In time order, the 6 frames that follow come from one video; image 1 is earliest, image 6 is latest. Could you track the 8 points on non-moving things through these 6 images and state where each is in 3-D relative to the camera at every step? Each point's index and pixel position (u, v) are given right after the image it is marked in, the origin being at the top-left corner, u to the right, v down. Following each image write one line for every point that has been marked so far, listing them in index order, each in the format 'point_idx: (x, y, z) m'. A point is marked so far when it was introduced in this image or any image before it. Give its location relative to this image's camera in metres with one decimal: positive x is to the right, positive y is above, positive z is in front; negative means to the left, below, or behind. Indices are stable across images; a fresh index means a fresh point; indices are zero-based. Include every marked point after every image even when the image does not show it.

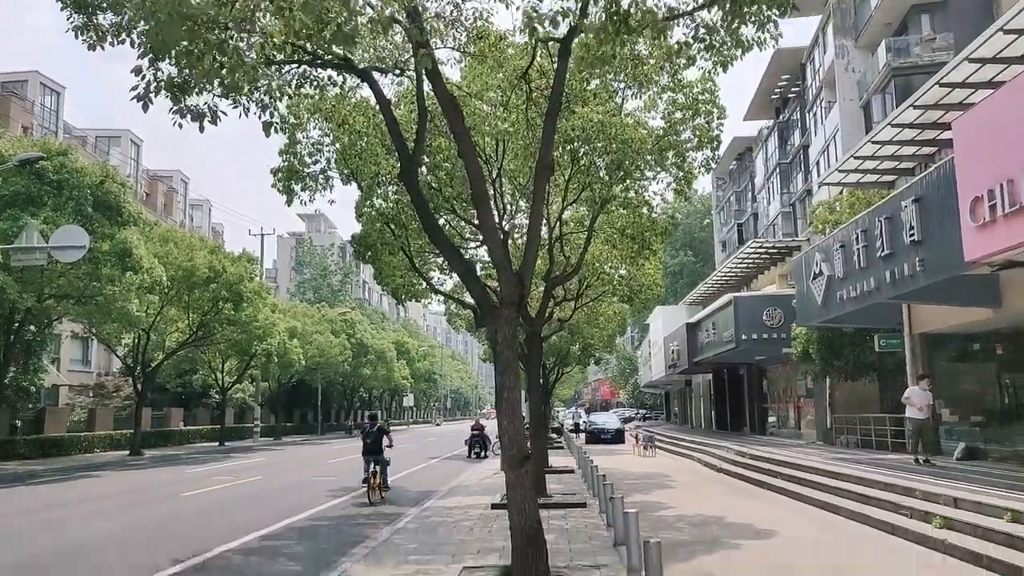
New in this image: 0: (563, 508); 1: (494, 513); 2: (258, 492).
0: (+0.8, -3.6, +12.9) m
1: (-0.4, -3.6, +12.5) m
2: (-6.0, -5.0, +19.5) m
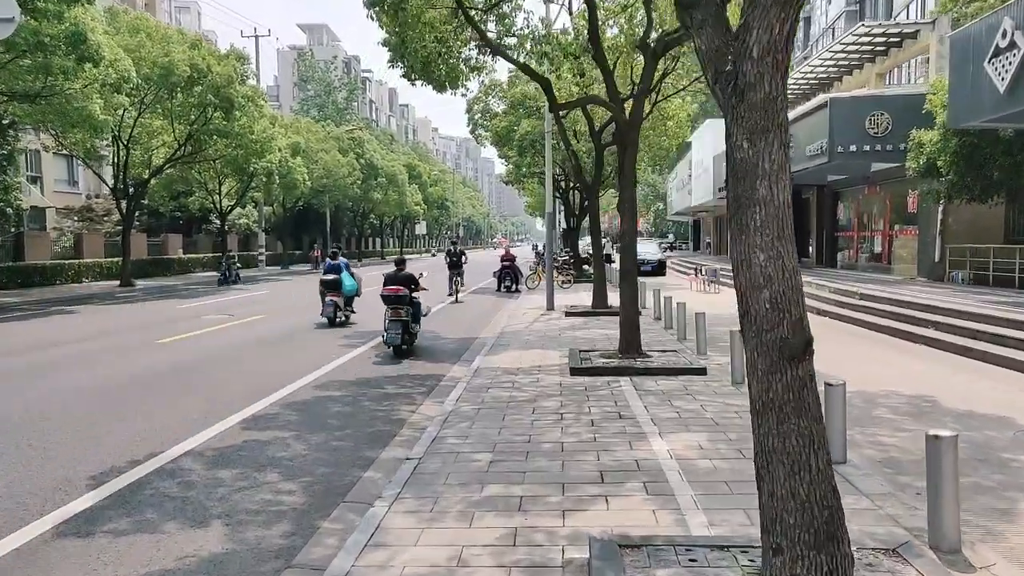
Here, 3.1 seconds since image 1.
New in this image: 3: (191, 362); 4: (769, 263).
0: (+1.9, -1.0, +9.0) m
1: (+0.7, -1.1, +8.7) m
2: (-4.9, -0.9, +15.9) m
3: (-5.1, -1.2, +12.4) m
4: (+1.0, +0.1, +2.9) m
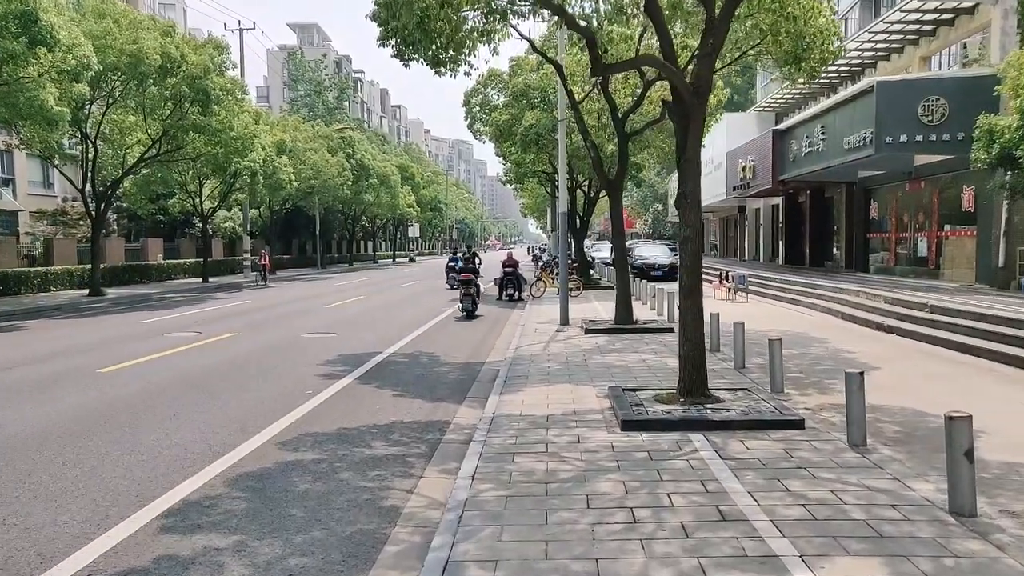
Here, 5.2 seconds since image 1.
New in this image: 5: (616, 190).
0: (+2.2, -1.3, +6.6) m
1: (+1.0, -1.3, +6.3) m
2: (-4.7, -1.2, +13.4) m
3: (-4.8, -1.4, +10.0) m
4: (+1.3, -0.1, +0.5) m
5: (+2.1, +2.0, +15.7) m
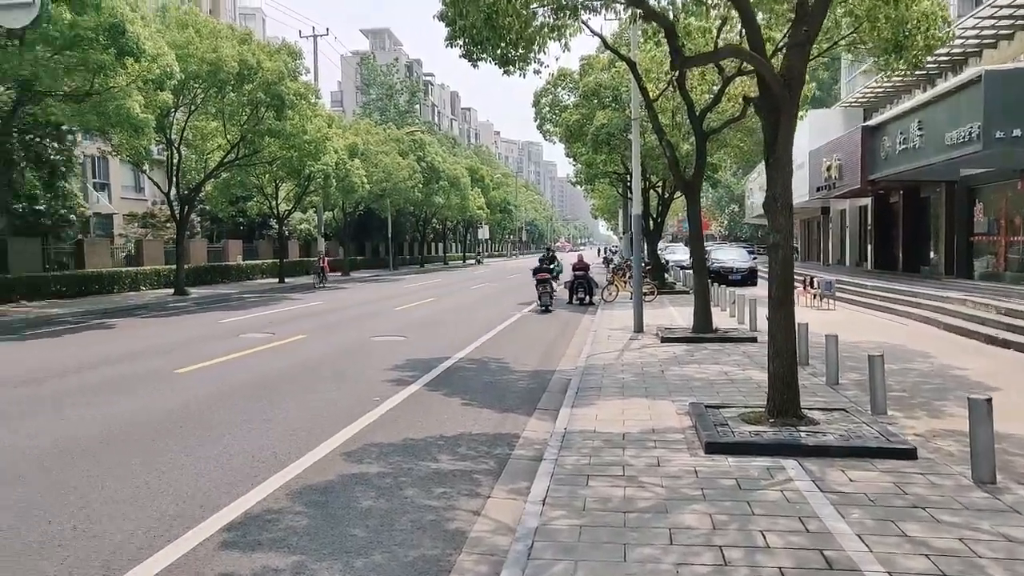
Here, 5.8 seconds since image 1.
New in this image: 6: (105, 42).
0: (+2.7, -1.3, +5.9) m
1: (+1.5, -1.4, +5.7) m
2: (-3.4, -1.2, +13.3) m
3: (-3.9, -1.5, +9.9) m
4: (+1.3, -0.2, 0.0) m
5: (+3.5, +1.9, +15.0) m
6: (-10.0, +6.0, +19.3) m
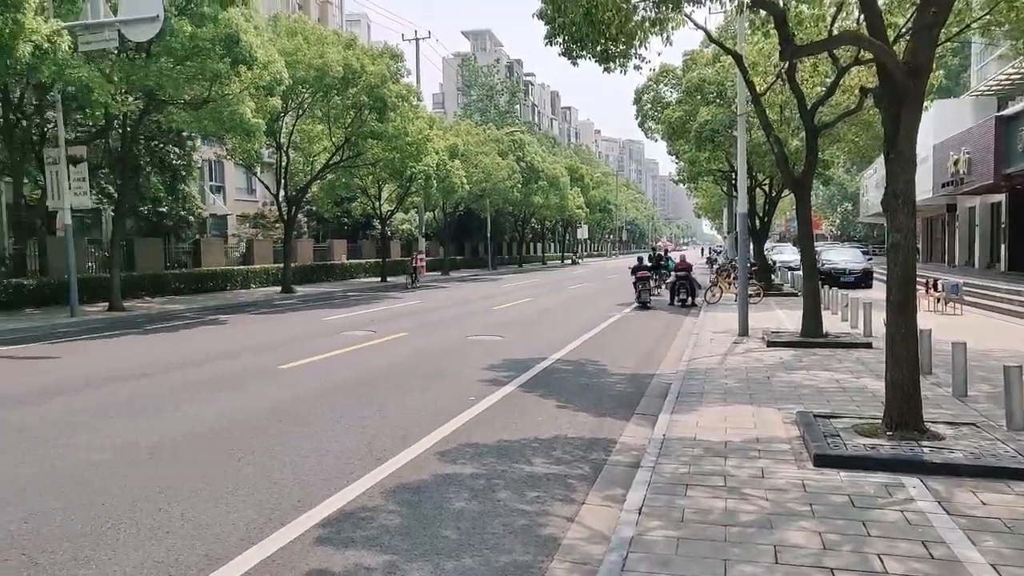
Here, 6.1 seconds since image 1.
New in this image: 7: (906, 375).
0: (+3.4, -1.4, +5.4) m
1: (+2.2, -1.4, +5.3) m
2: (-1.8, -1.2, +13.5) m
3: (-2.7, -1.4, +10.2) m
4: (+1.3, -0.2, -0.4) m
5: (+5.3, +1.8, +14.3) m
6: (-7.5, +6.1, +20.3) m
7: (+3.3, -0.7, +6.6) m
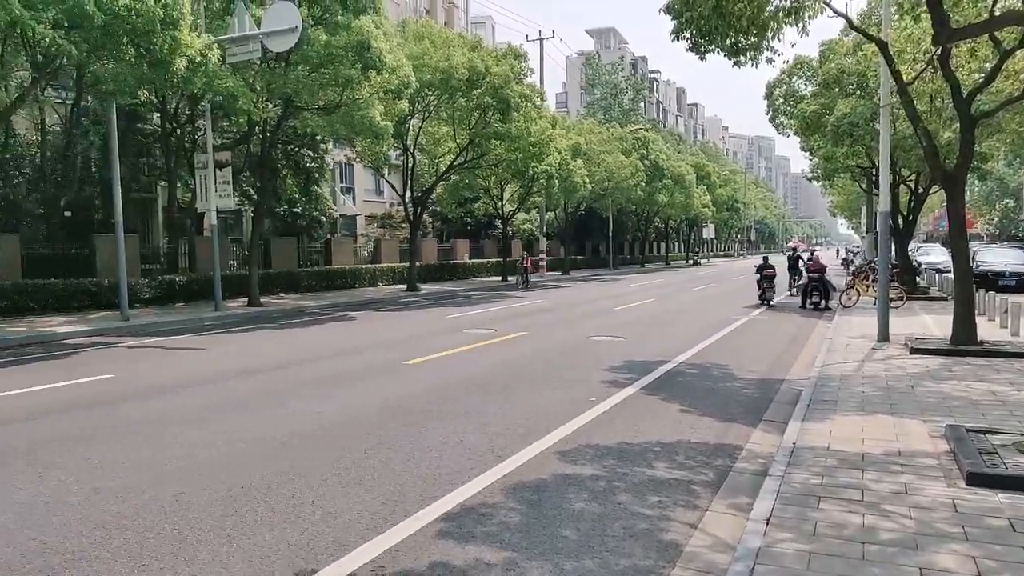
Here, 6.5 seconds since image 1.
0: (+4.2, -1.4, +4.7) m
1: (+2.9, -1.5, +4.9) m
2: (+0.3, -1.2, +13.6) m
3: (-1.1, -1.4, +10.4) m
4: (+1.2, -0.2, -0.6) m
5: (+7.5, +1.8, +13.3) m
6: (-4.3, +6.2, +21.1) m
7: (+4.3, -0.8, +6.0) m
